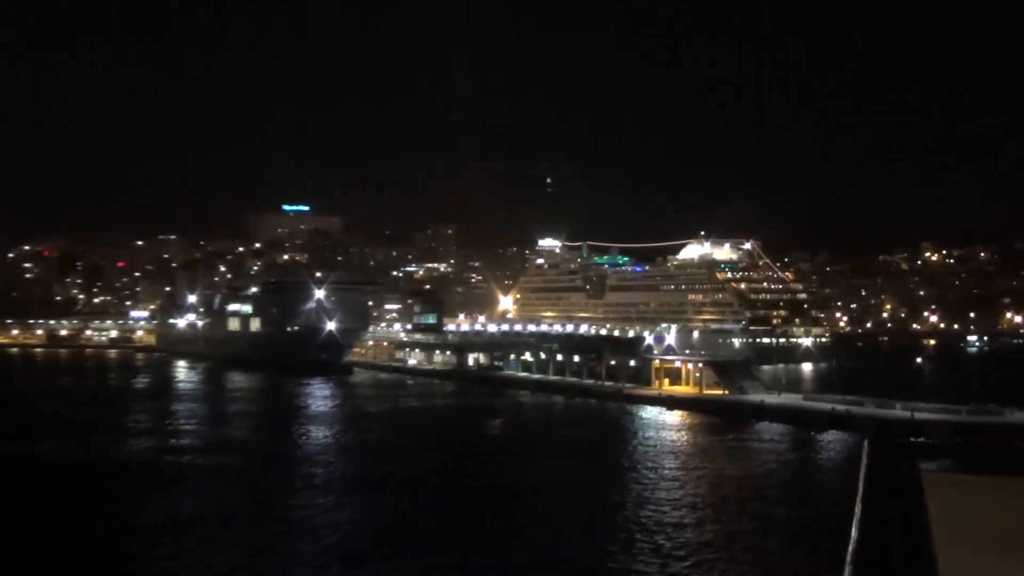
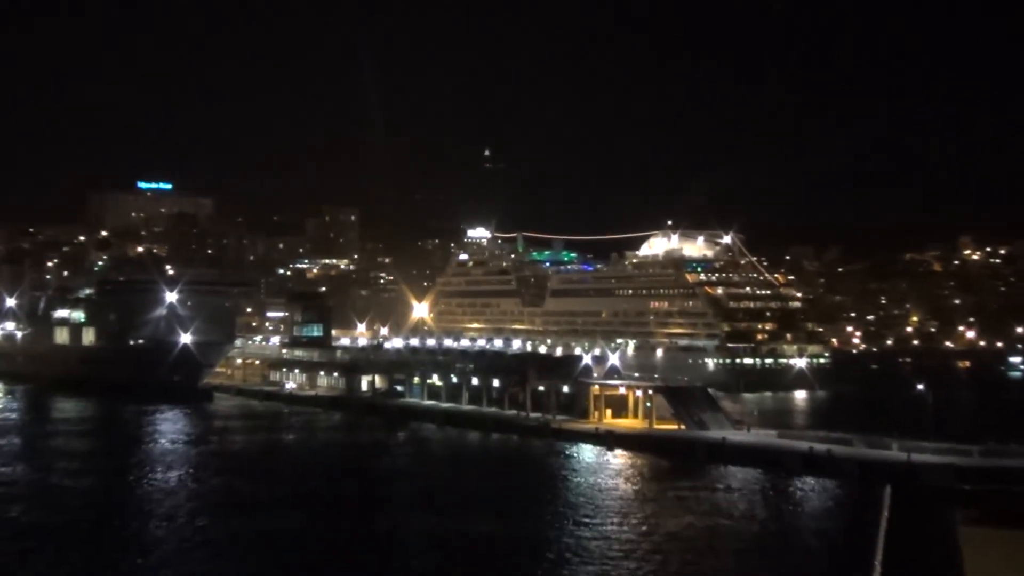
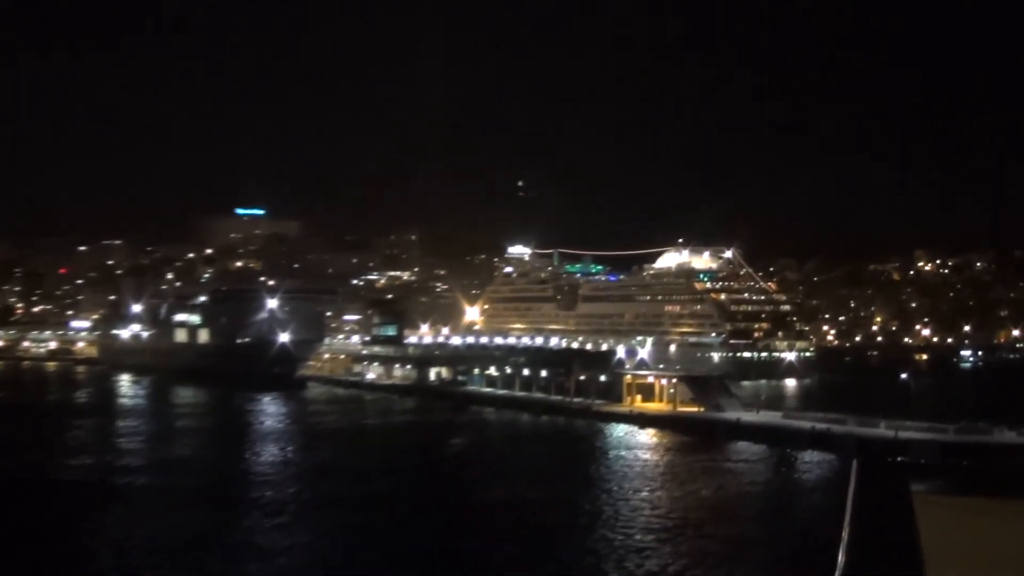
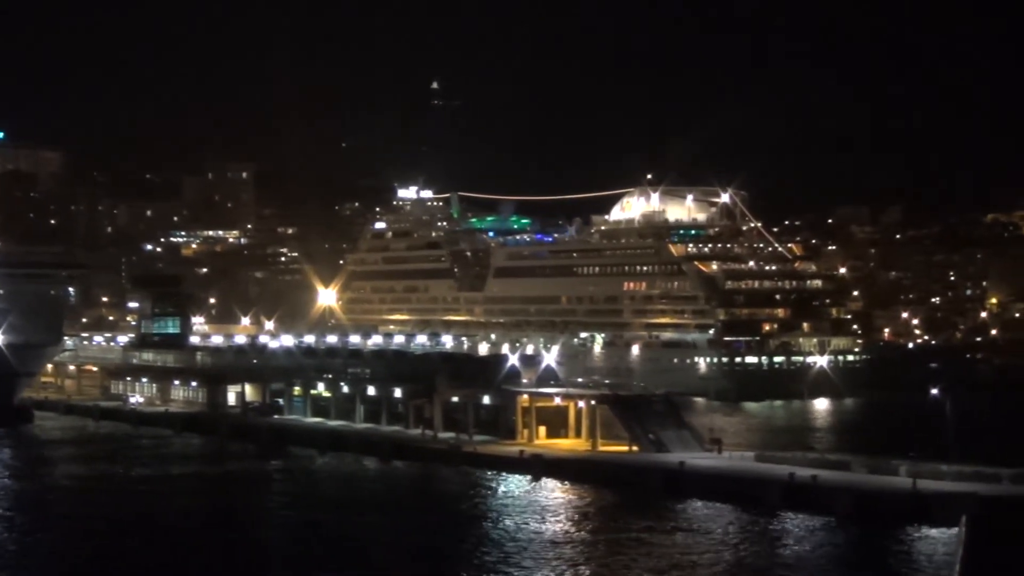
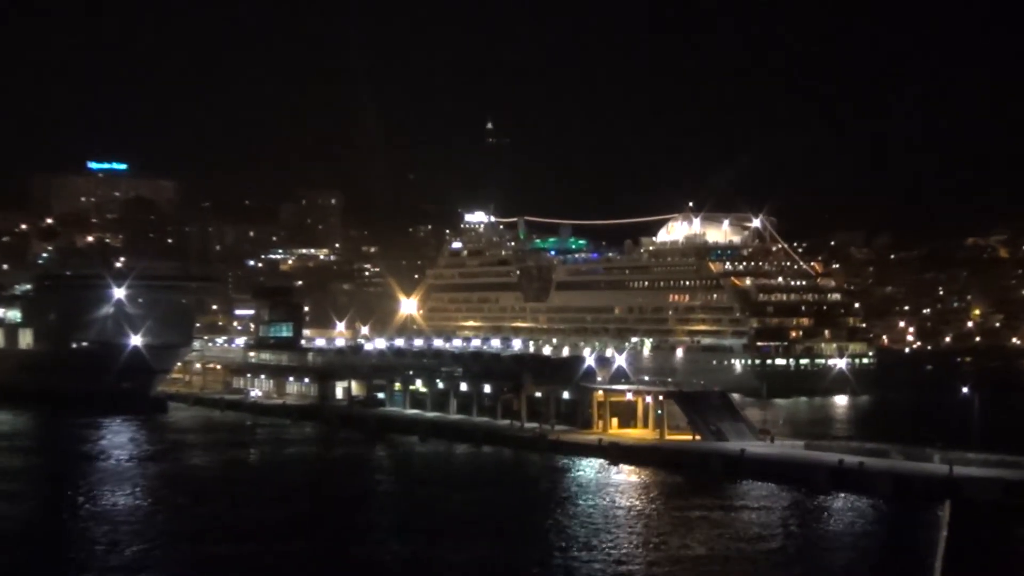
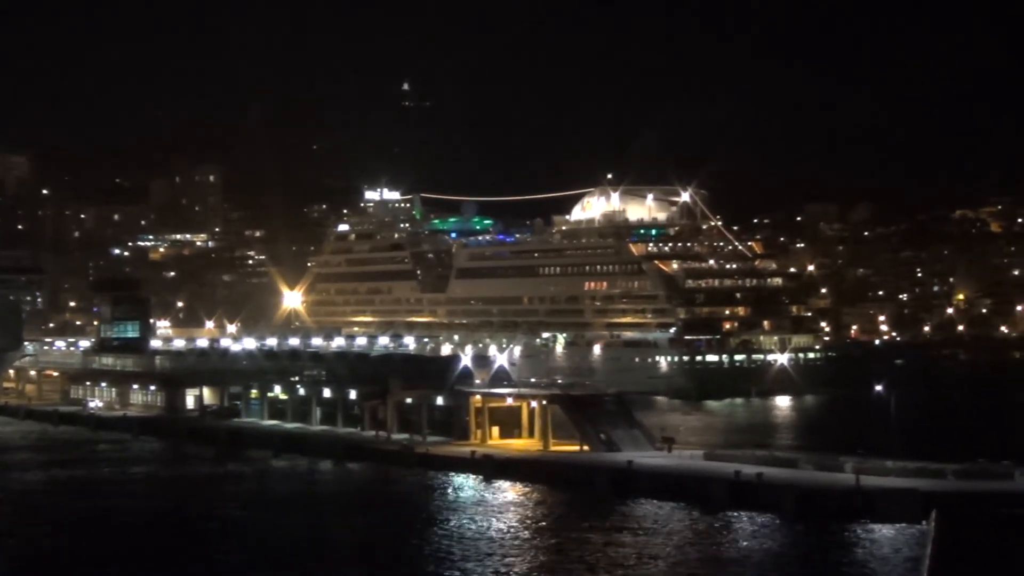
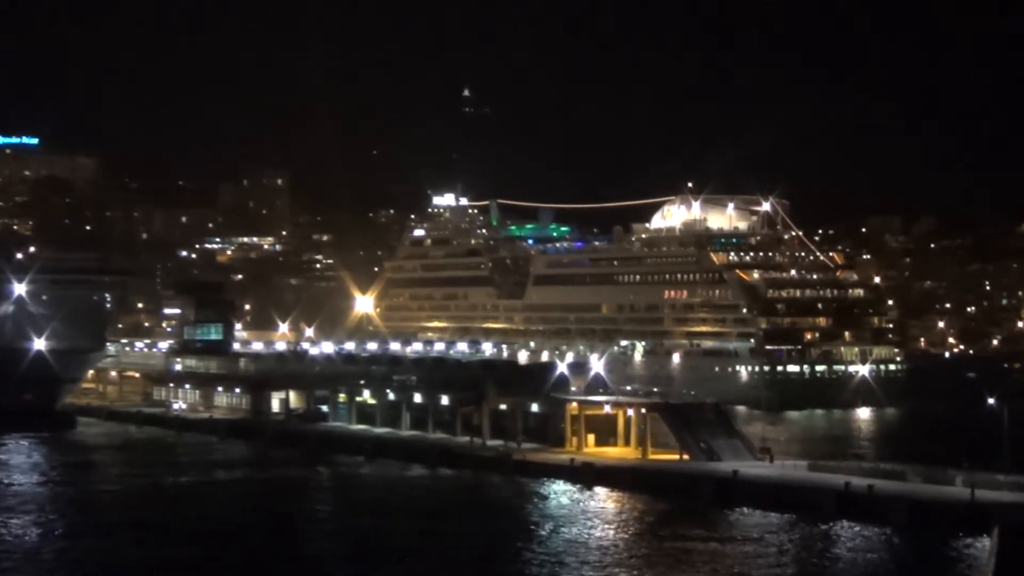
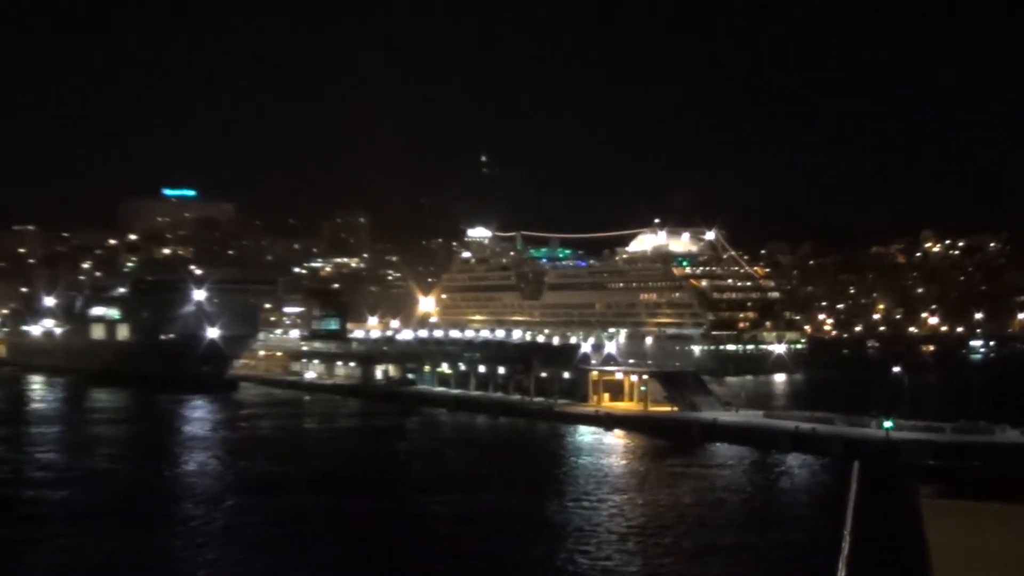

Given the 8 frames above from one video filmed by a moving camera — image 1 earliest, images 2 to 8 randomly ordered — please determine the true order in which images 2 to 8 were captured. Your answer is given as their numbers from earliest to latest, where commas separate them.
3, 8, 2, 5, 7, 4, 6
